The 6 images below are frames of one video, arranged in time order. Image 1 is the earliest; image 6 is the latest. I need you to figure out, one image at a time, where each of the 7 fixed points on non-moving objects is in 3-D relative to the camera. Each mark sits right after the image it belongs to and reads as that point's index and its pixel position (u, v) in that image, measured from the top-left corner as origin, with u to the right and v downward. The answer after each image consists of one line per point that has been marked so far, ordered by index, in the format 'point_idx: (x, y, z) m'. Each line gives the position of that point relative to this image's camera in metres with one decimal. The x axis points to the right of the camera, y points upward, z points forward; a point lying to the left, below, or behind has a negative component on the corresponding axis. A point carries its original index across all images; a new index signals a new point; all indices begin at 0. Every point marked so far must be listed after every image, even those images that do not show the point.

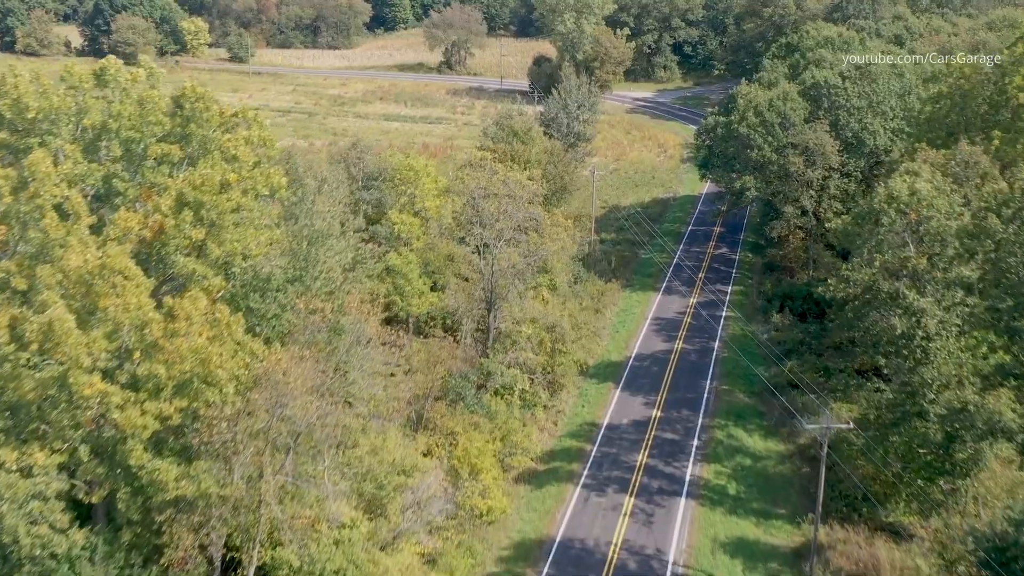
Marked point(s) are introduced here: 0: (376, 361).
0: (-2.0, -1.1, +17.9) m
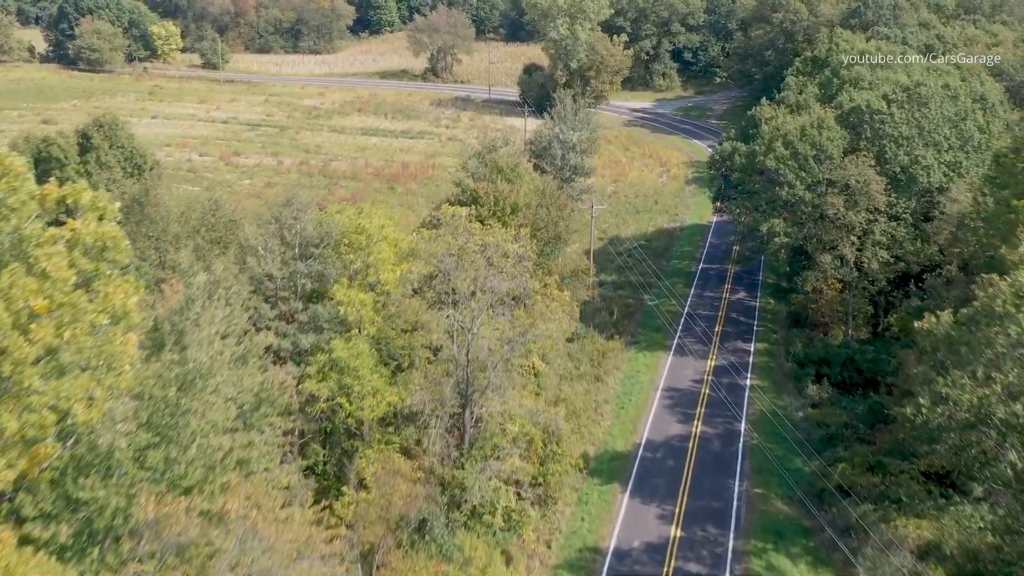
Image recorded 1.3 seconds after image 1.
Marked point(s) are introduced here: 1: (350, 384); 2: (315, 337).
0: (-2.3, -2.6, +12.3) m
1: (-2.5, -1.5, +18.7) m
2: (-3.2, -0.8, +19.2) m
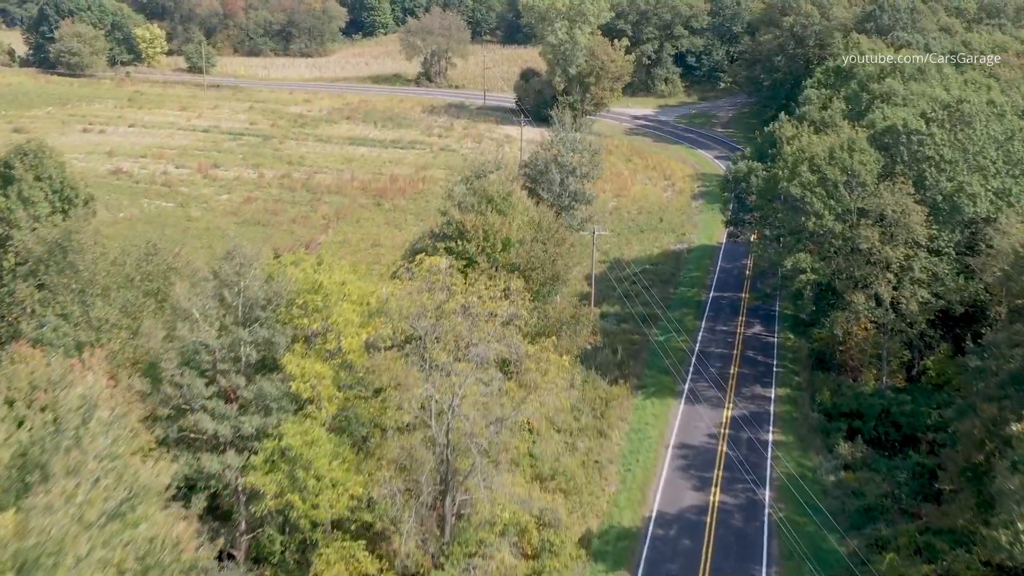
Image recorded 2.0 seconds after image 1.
0: (-2.4, -3.5, +9.0) m
1: (-2.7, -2.4, +15.4) m
2: (-3.3, -1.8, +15.9) m
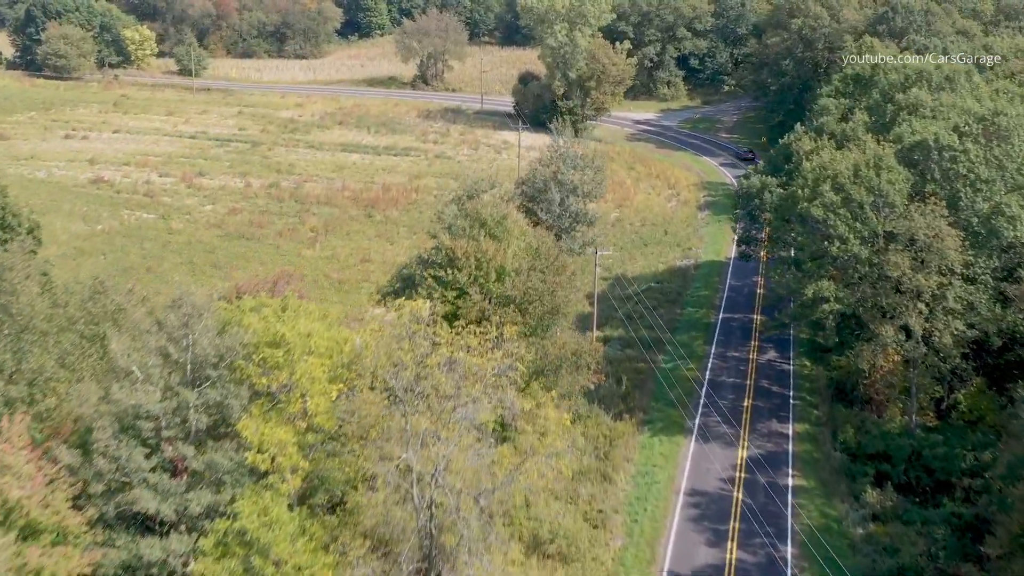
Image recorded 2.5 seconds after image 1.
0: (-2.5, -4.1, +6.8) m
1: (-2.8, -3.0, +13.2) m
2: (-3.4, -2.4, +13.7) m
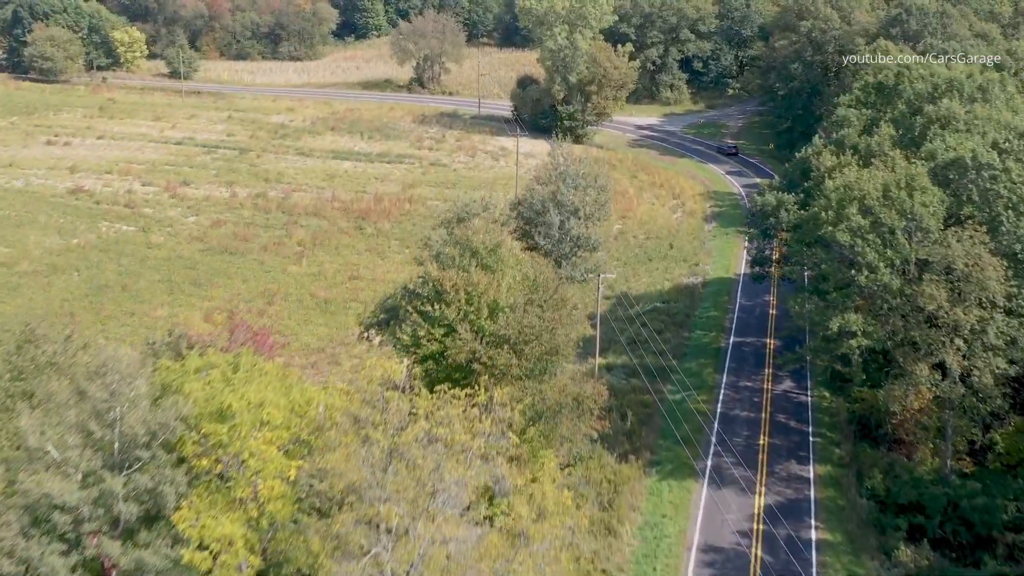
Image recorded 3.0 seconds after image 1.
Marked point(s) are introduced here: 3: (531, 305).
0: (-2.6, -4.7, +4.6) m
1: (-2.9, -3.6, +10.9) m
2: (-3.5, -3.0, +11.5) m
3: (+0.3, -0.3, +19.8) m
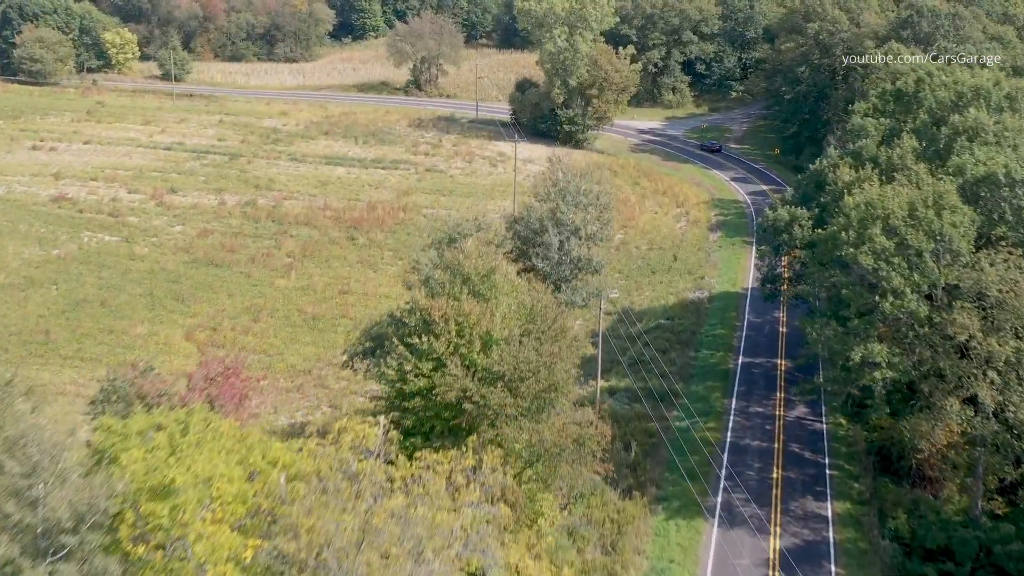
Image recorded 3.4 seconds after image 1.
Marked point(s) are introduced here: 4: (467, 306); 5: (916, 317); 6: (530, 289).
0: (-2.7, -5.2, +3.0) m
1: (-2.9, -4.1, +9.3) m
2: (-3.6, -3.4, +9.8) m
3: (+0.2, -0.7, +18.1) m
4: (-0.6, -0.3, +18.0) m
5: (+6.6, -0.5, +19.6) m
6: (+0.3, 0.0, +19.6) m
